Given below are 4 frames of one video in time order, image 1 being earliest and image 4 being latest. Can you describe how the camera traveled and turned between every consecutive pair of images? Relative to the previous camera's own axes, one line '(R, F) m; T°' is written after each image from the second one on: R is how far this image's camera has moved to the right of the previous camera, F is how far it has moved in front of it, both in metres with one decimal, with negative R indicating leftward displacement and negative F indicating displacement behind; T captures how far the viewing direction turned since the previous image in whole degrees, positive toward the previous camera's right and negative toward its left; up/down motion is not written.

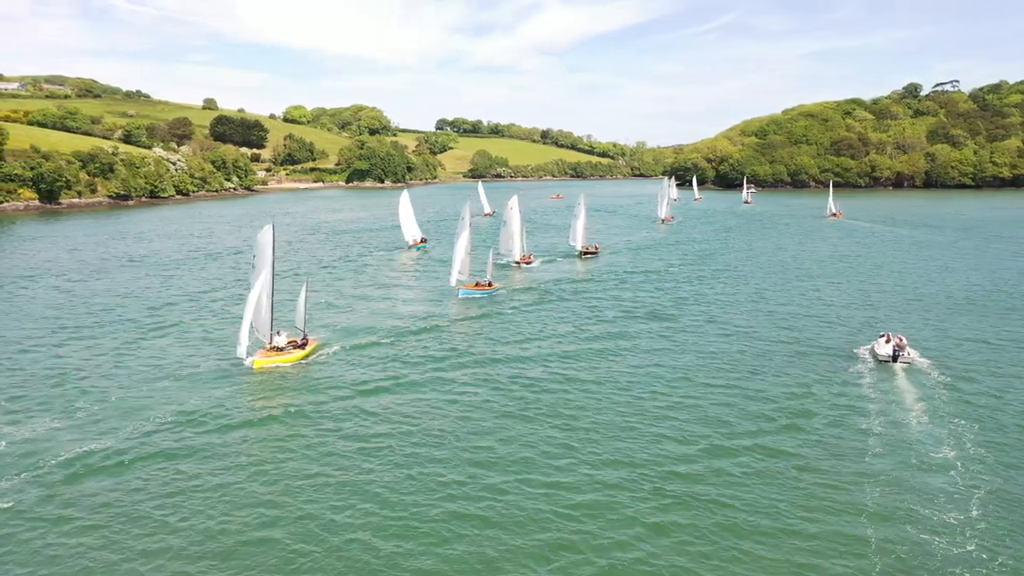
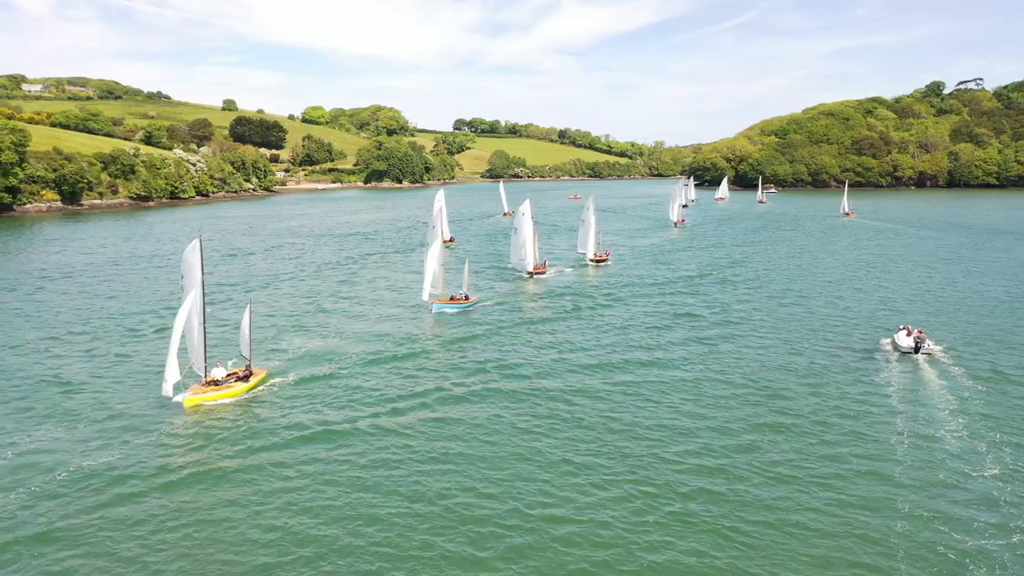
(0.0, +0.9) m; -2°
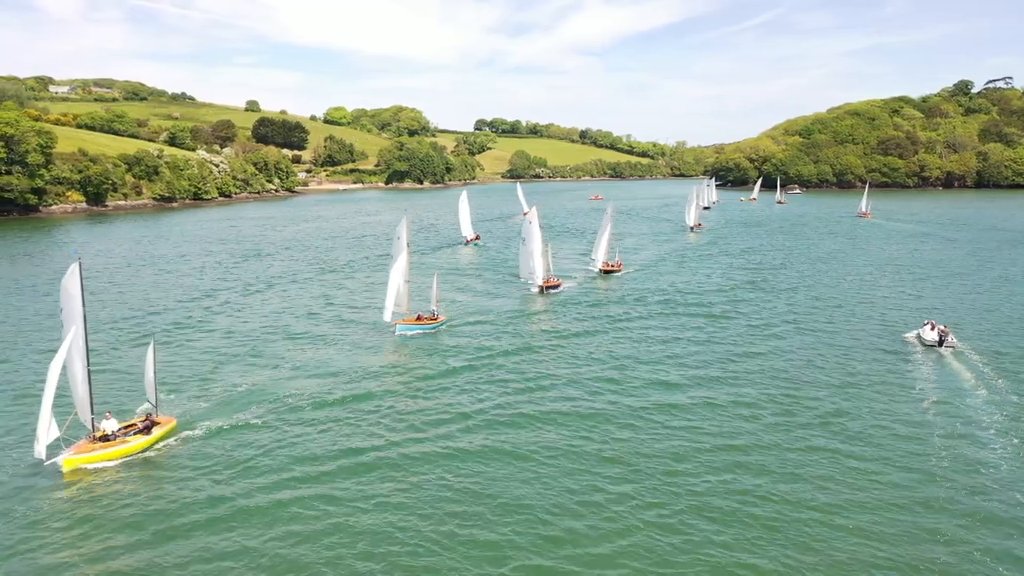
(-0.5, +1.7) m; -2°
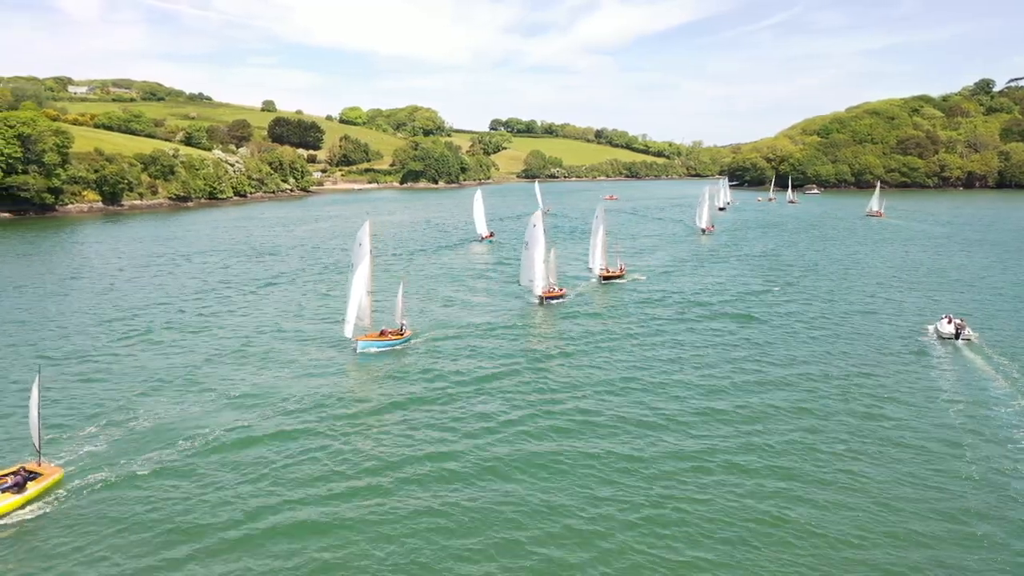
(-0.2, +1.4) m; -1°
